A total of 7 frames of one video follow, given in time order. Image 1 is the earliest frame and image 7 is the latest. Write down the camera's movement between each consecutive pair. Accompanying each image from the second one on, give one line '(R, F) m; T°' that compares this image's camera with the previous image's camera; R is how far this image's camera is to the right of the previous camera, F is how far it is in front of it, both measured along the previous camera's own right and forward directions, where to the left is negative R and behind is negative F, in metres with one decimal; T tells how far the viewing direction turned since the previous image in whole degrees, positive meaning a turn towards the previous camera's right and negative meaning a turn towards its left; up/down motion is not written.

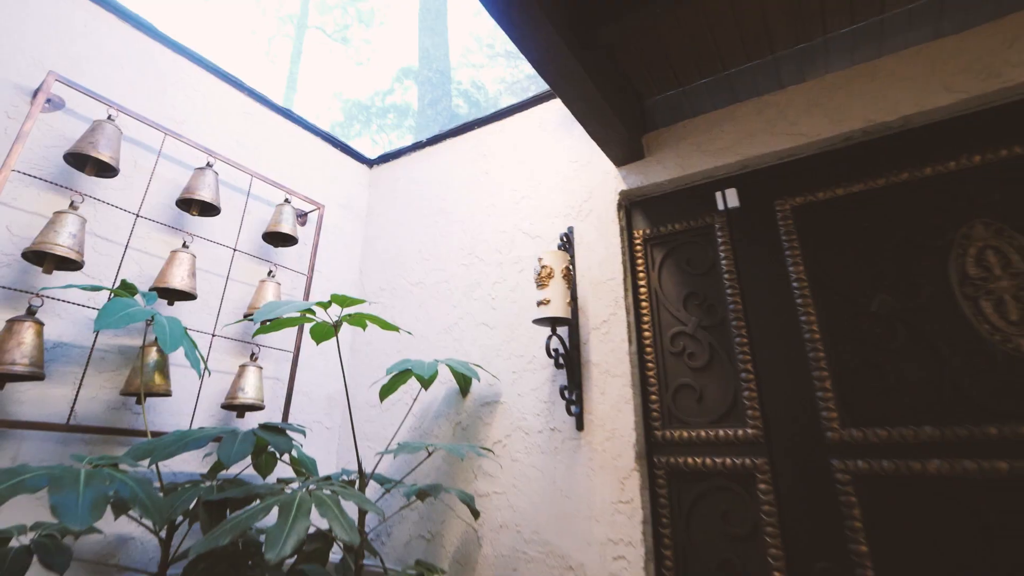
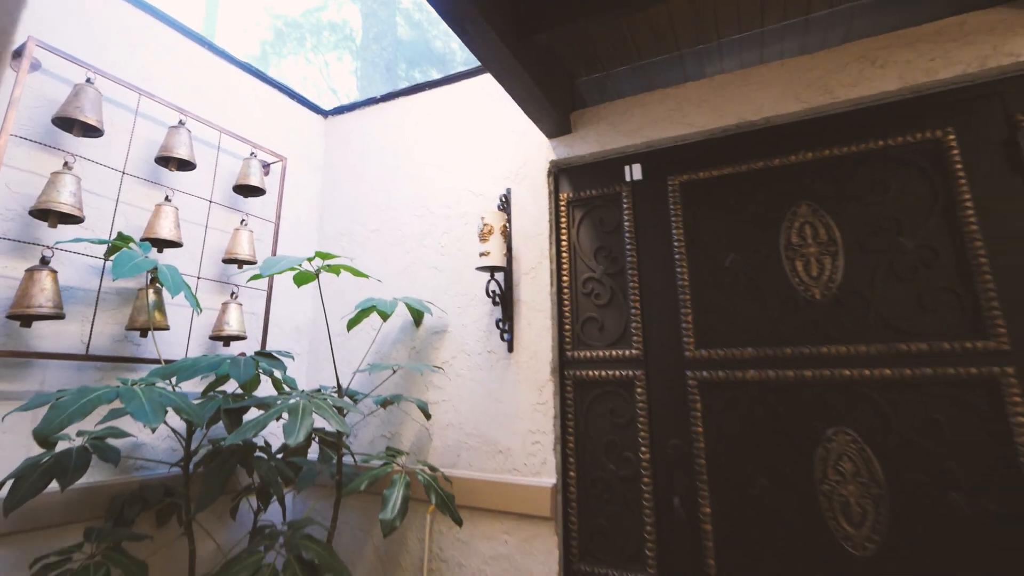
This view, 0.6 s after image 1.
(0.0, -0.3) m; +6°
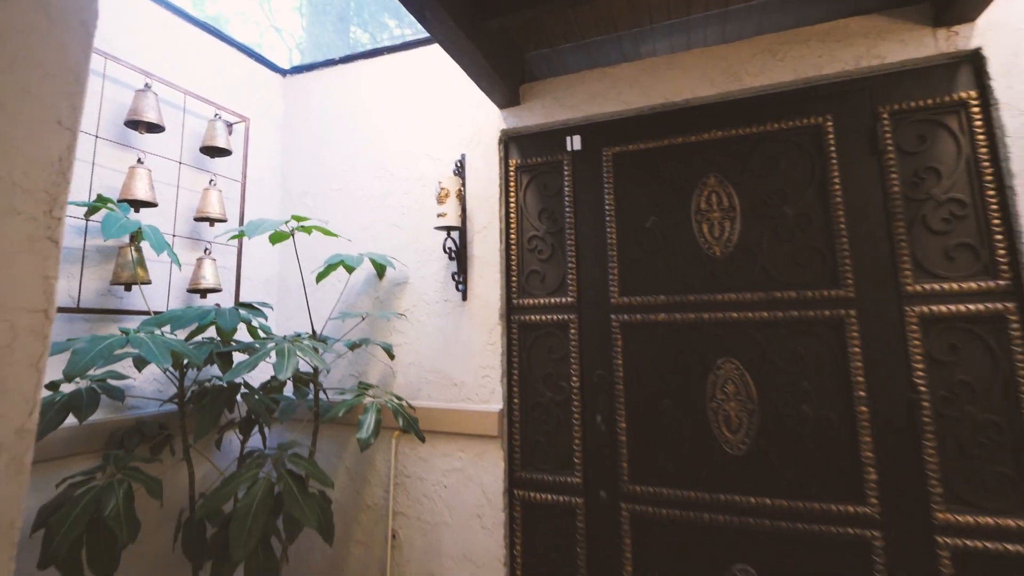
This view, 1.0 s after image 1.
(0.0, -0.2) m; +4°
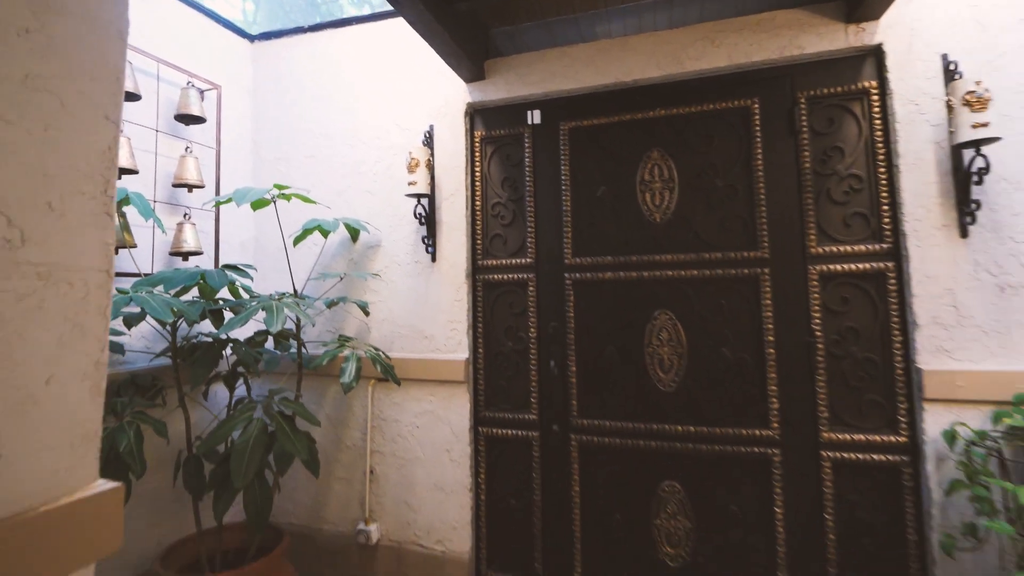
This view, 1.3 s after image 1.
(0.0, -0.2) m; +4°
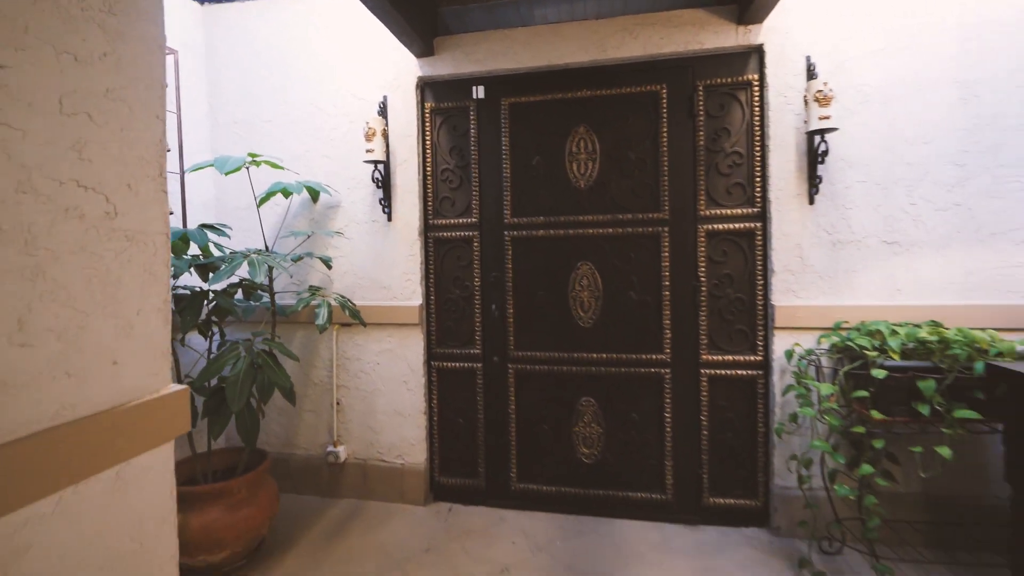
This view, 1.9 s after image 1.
(0.0, -0.3) m; +6°
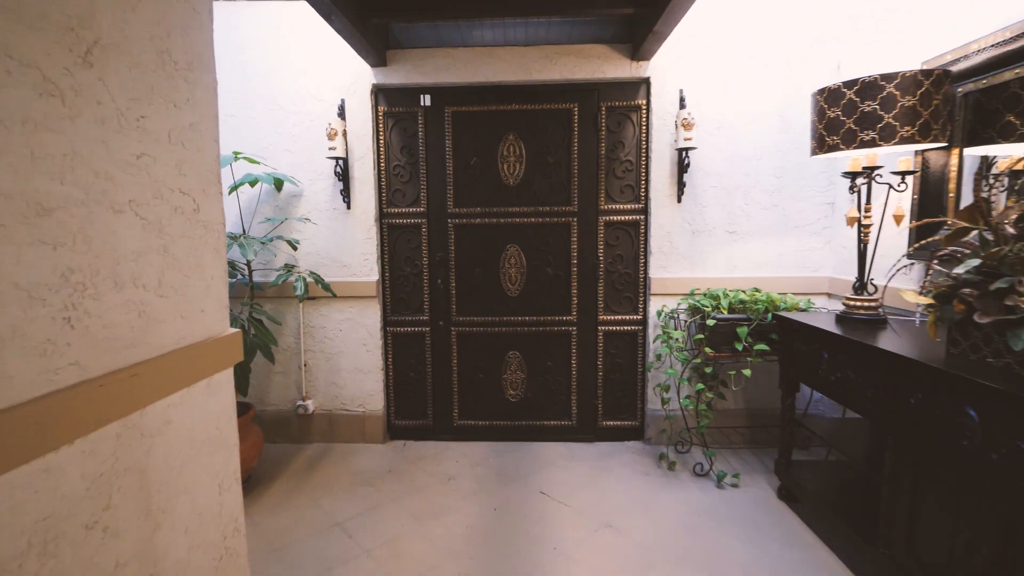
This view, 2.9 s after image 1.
(0.0, -0.5) m; +7°
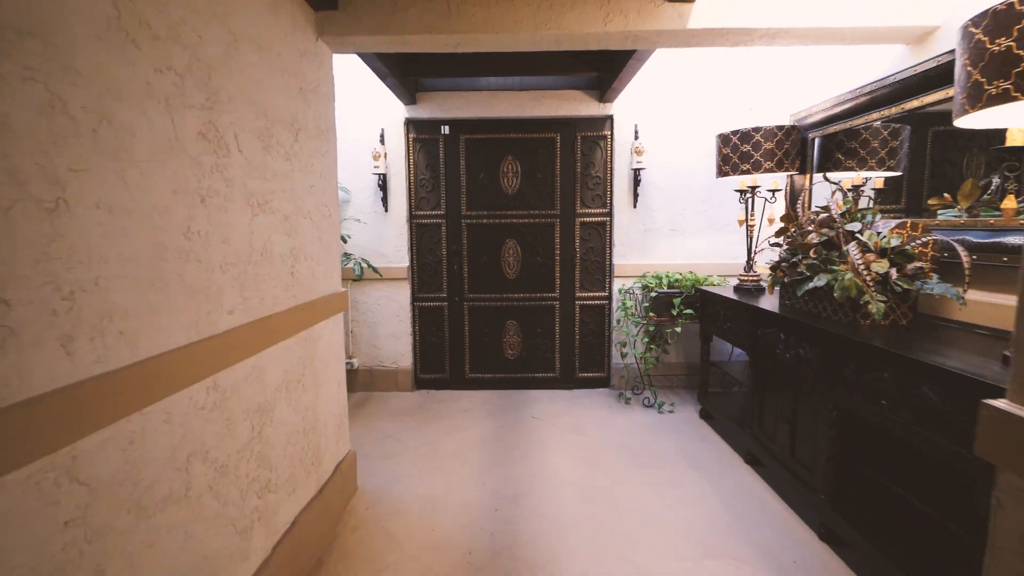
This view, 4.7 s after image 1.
(0.0, -0.7) m; +1°
